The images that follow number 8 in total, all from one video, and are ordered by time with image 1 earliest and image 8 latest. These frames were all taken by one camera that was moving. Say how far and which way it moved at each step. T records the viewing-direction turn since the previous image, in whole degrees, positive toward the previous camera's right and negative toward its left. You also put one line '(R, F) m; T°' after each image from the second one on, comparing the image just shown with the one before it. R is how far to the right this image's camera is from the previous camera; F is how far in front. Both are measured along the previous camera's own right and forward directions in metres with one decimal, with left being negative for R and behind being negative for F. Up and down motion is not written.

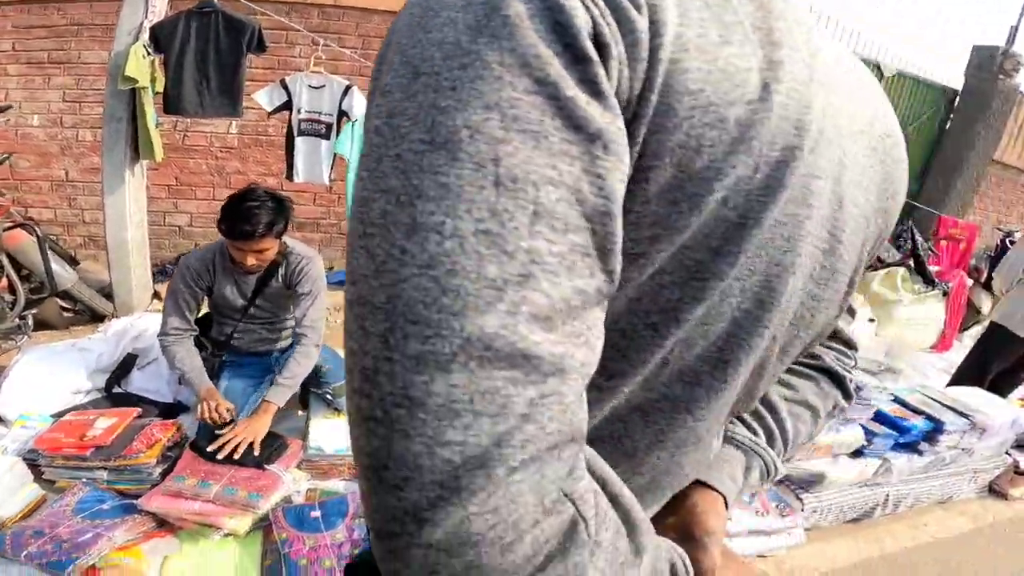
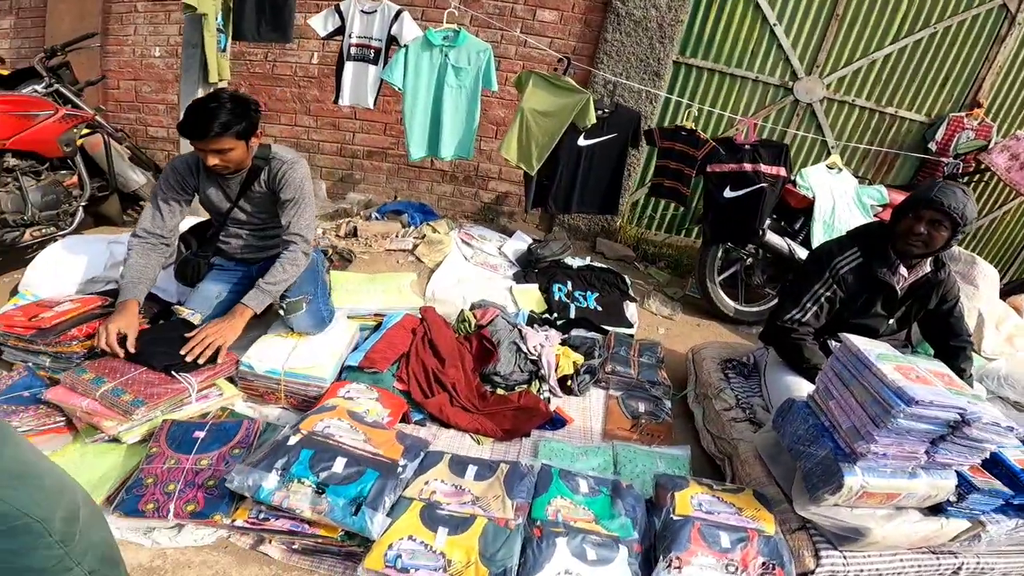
(+0.9, +0.9) m; -14°
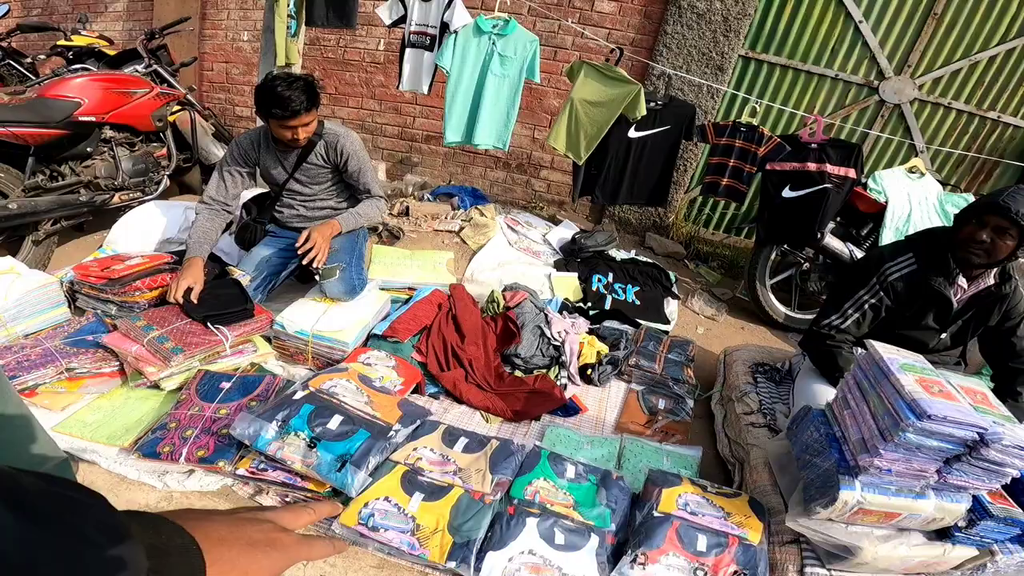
(+0.3, 0.0) m; -7°
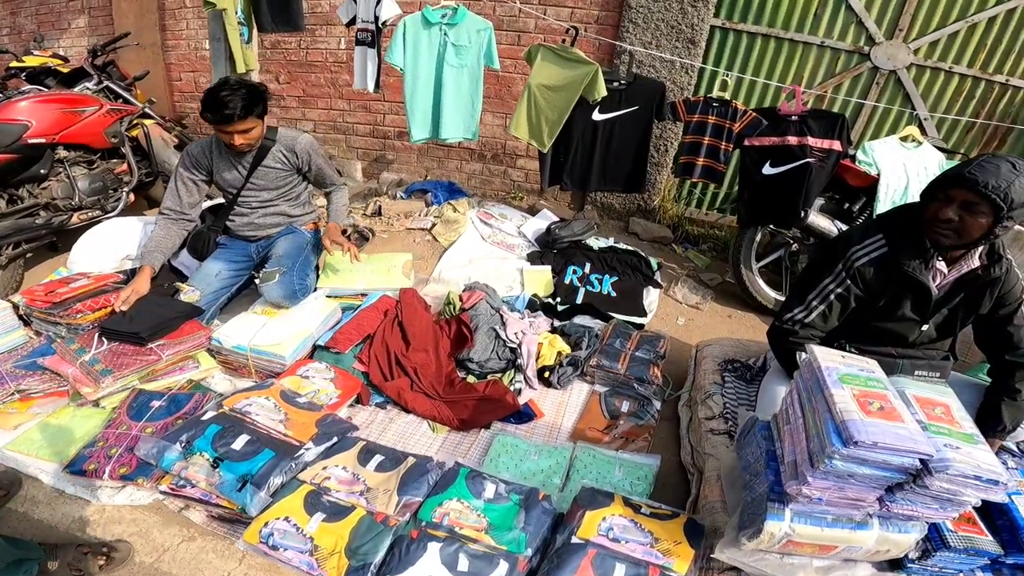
(+0.5, +0.2) m; -3°
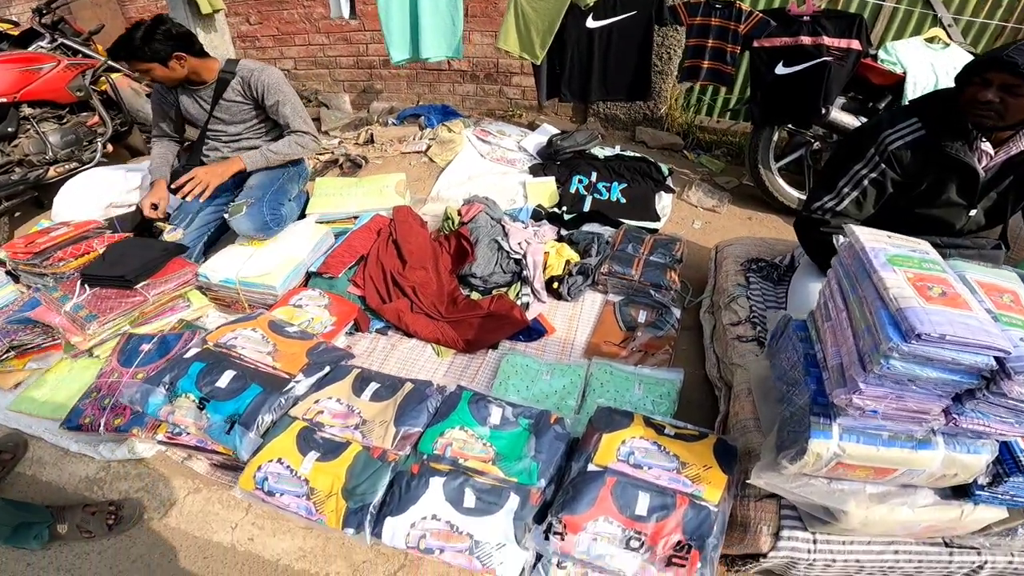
(0.0, +0.3) m; -1°
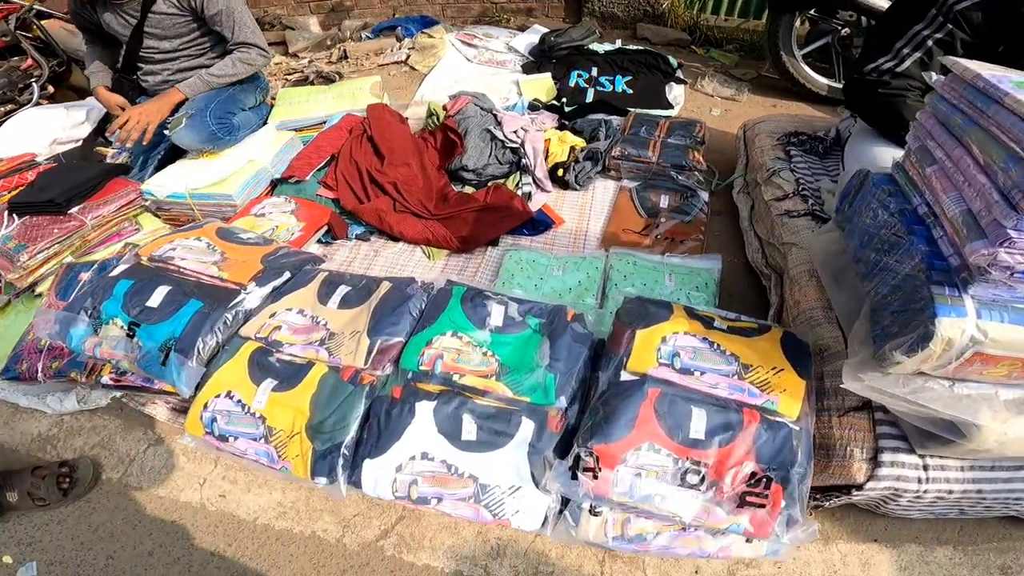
(0.0, +0.5) m; 0°
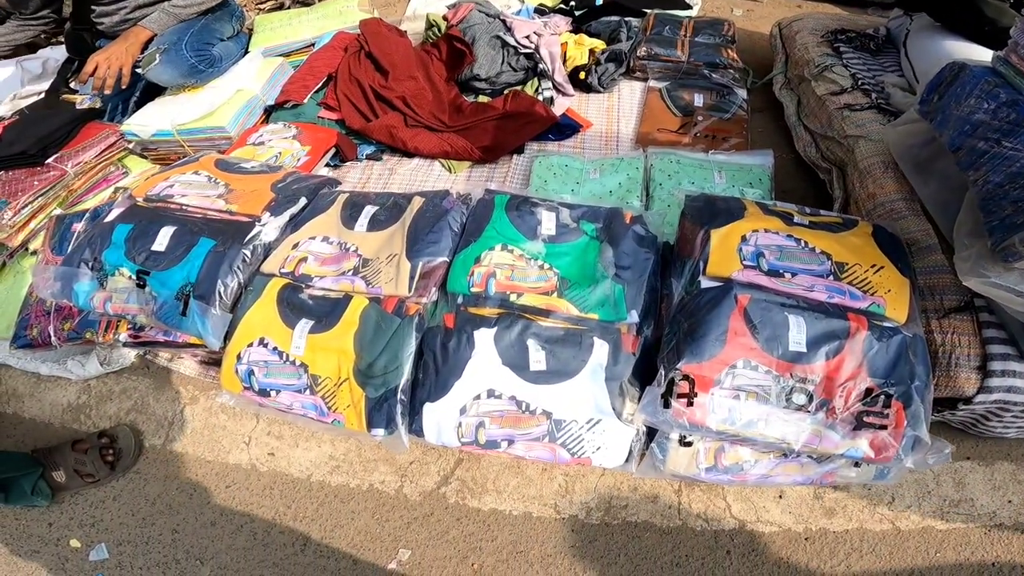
(-0.2, +0.2) m; +1°
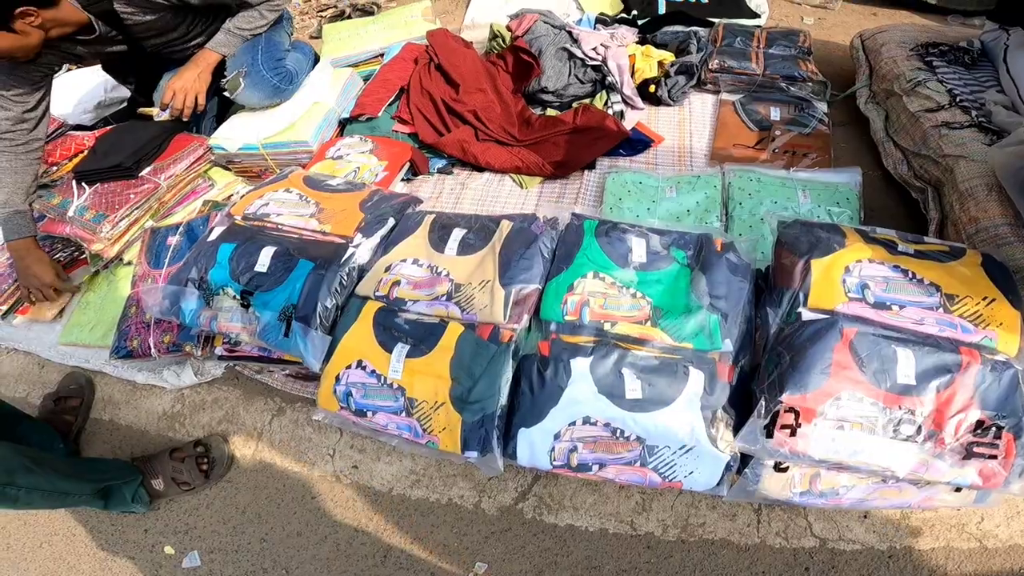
(-0.2, 0.0) m; -3°
